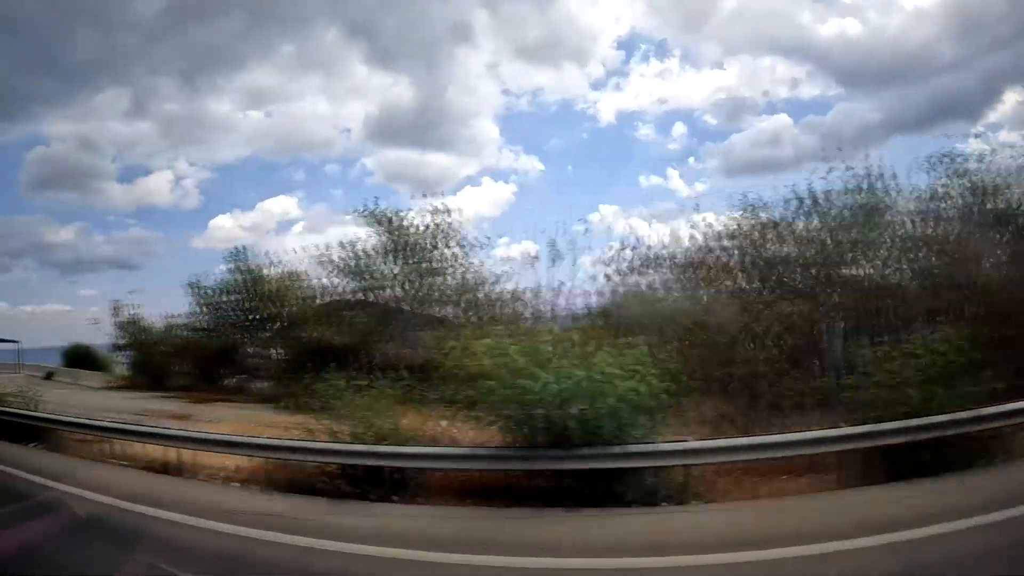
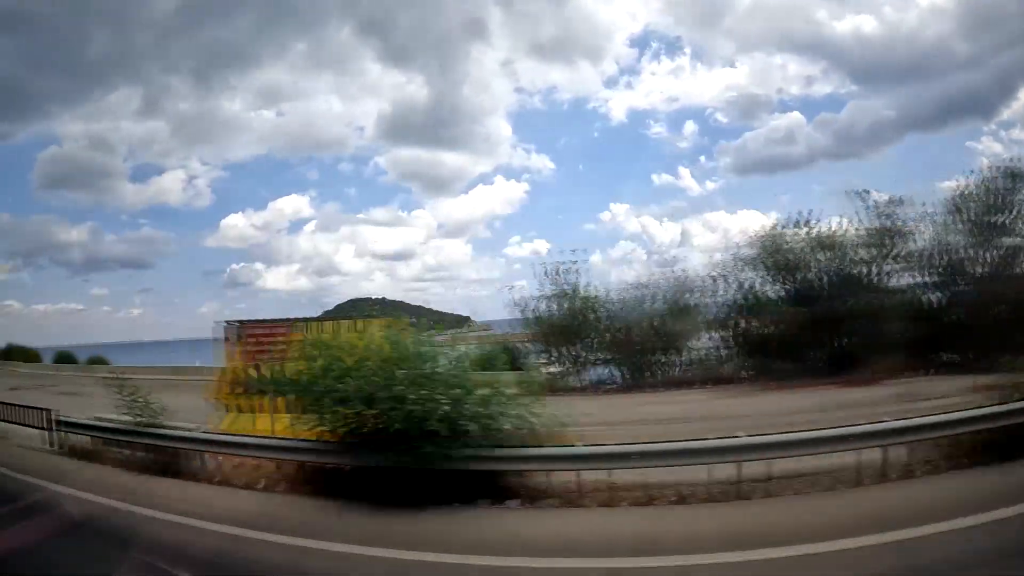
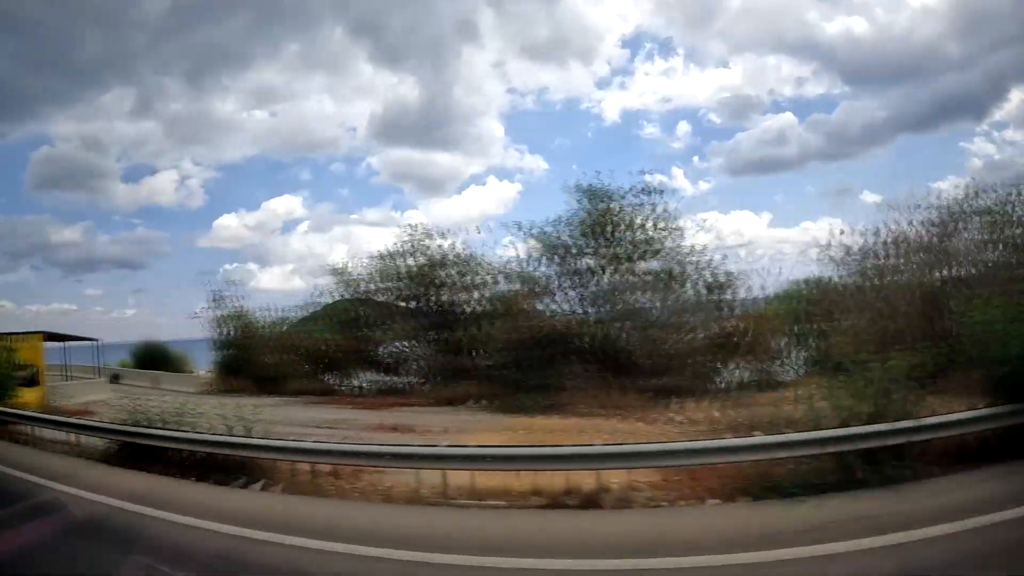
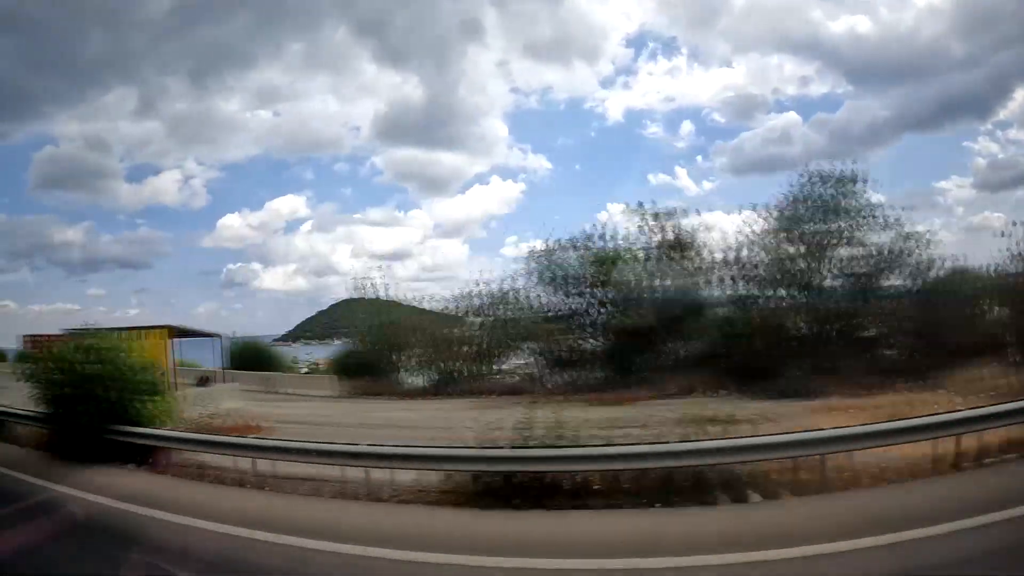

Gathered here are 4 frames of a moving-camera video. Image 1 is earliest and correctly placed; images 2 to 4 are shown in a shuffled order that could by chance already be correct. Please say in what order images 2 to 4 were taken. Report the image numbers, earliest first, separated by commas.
3, 4, 2
